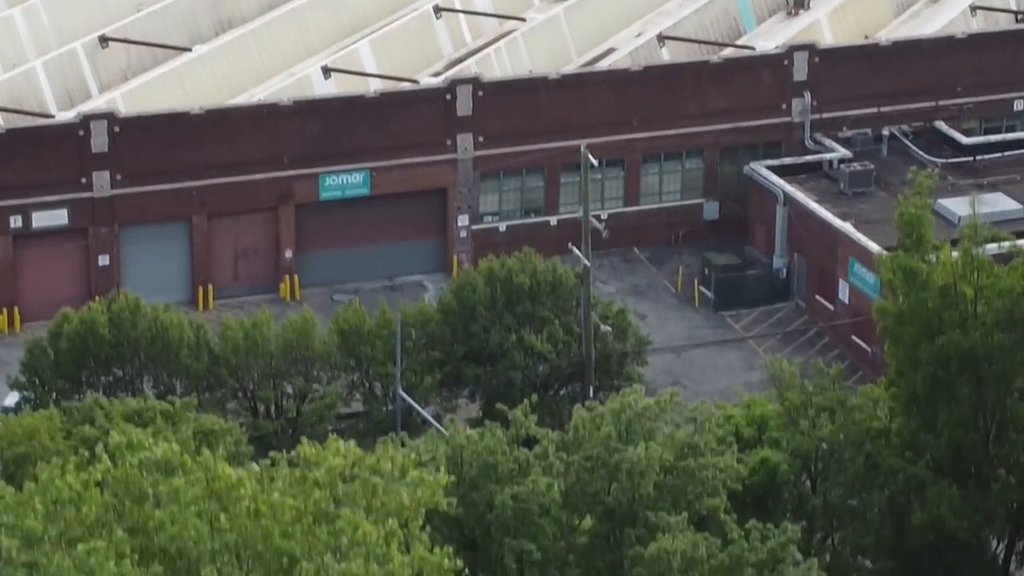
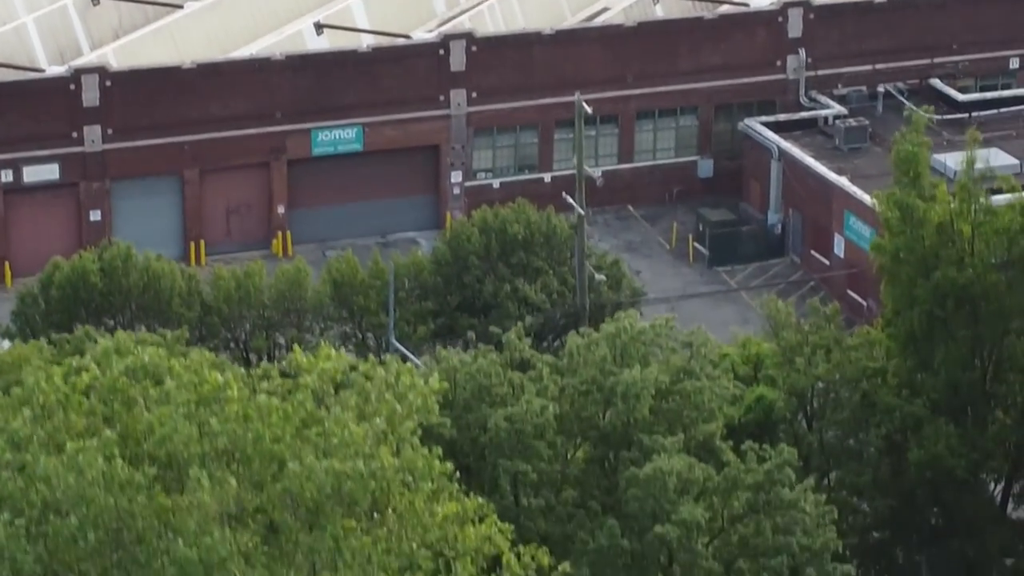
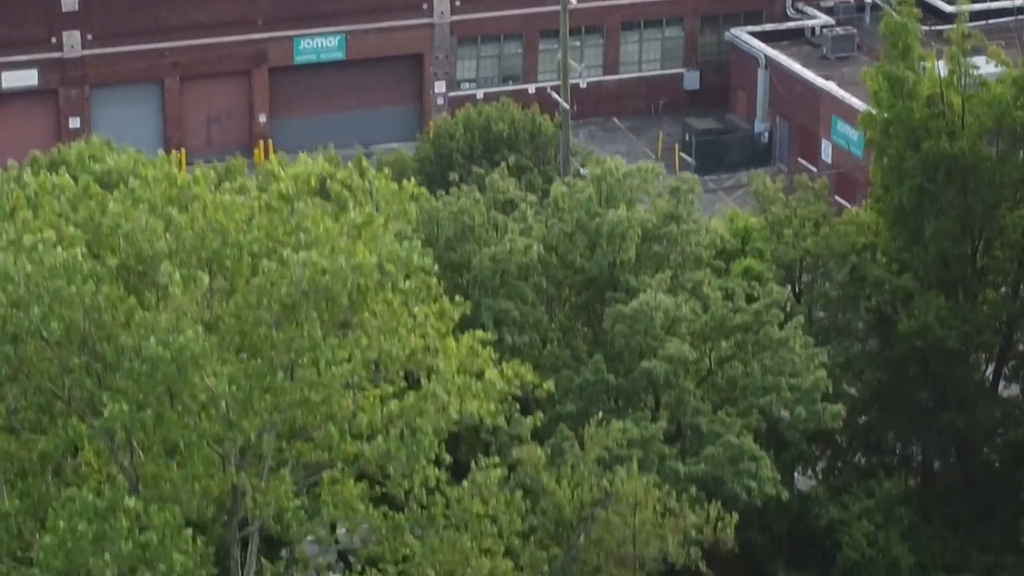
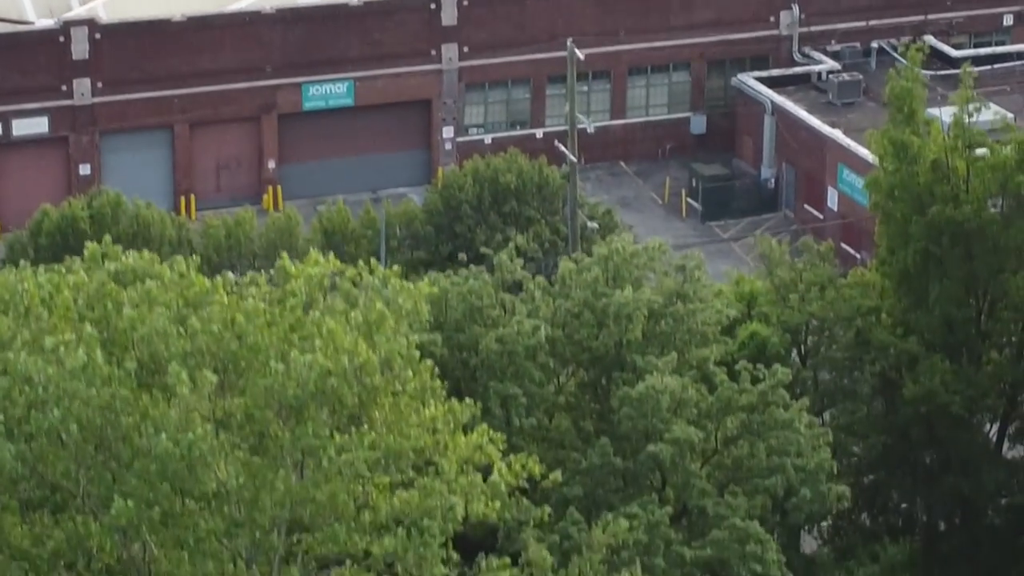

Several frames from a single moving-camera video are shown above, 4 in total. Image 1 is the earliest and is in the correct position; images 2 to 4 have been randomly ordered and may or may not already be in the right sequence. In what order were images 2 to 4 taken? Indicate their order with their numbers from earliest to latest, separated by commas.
2, 4, 3
